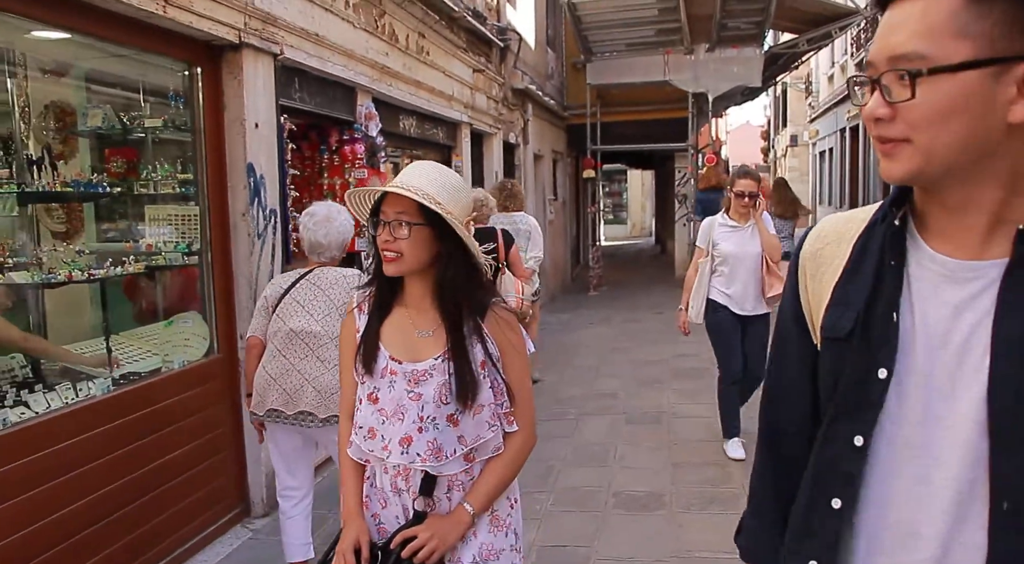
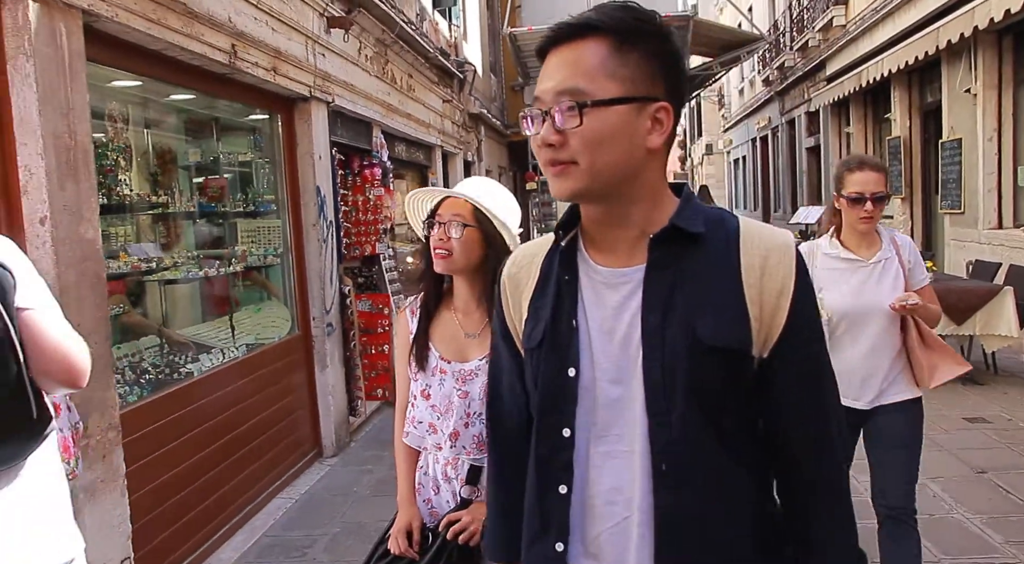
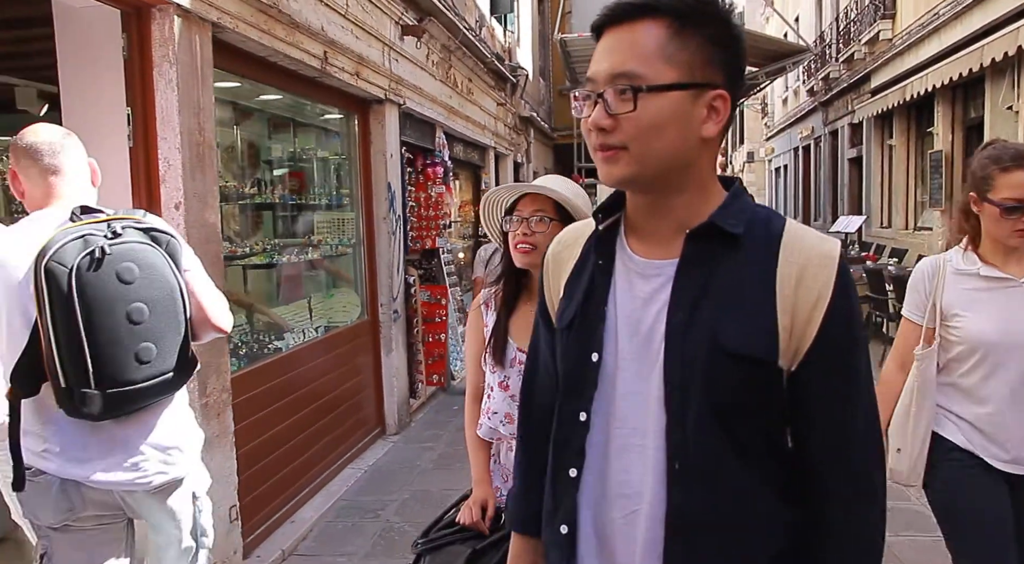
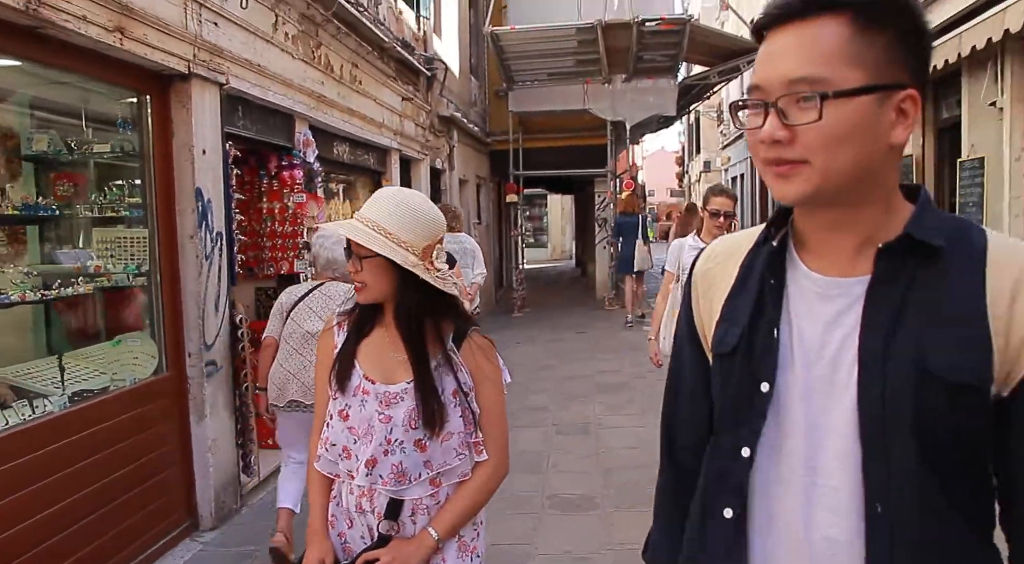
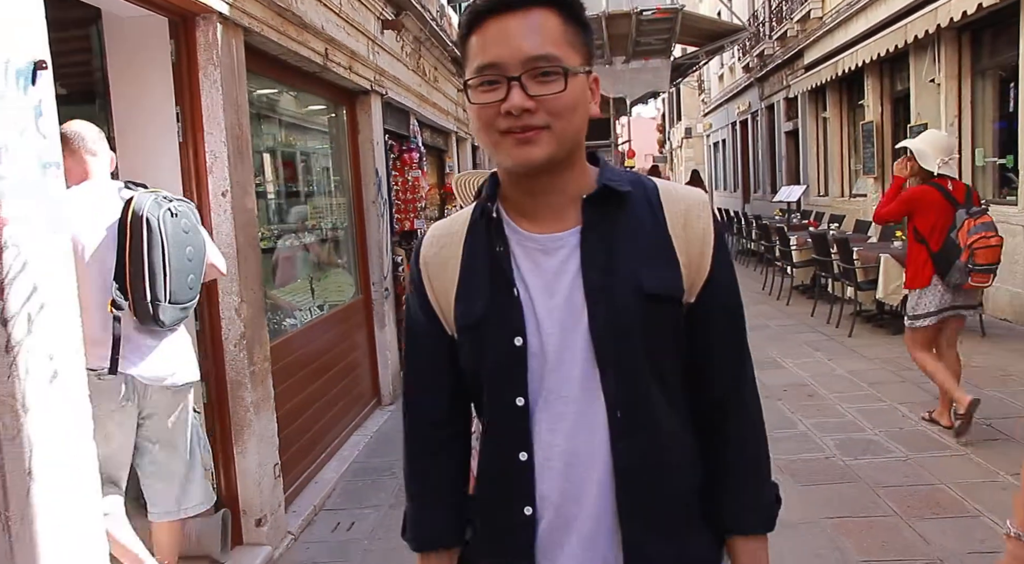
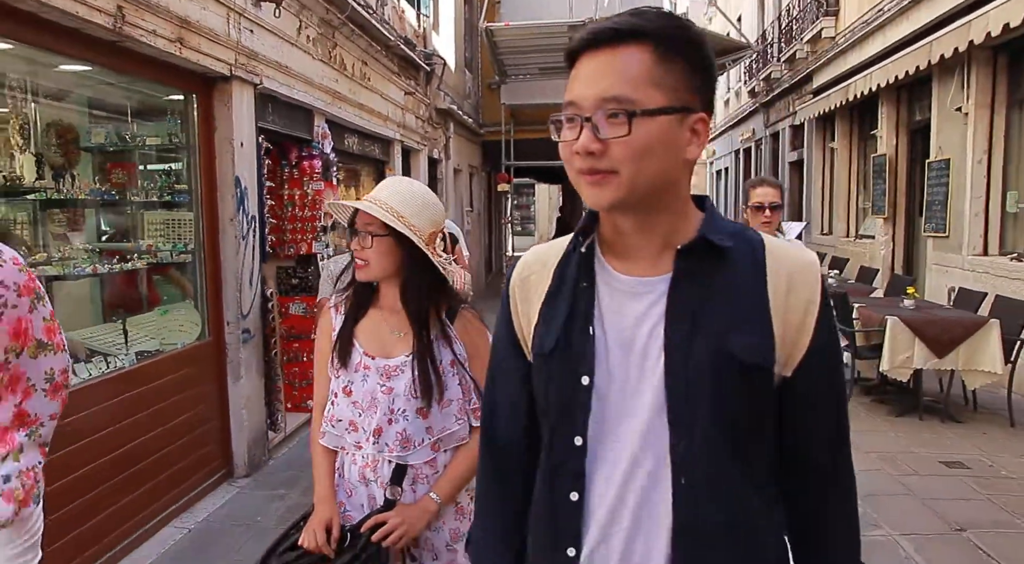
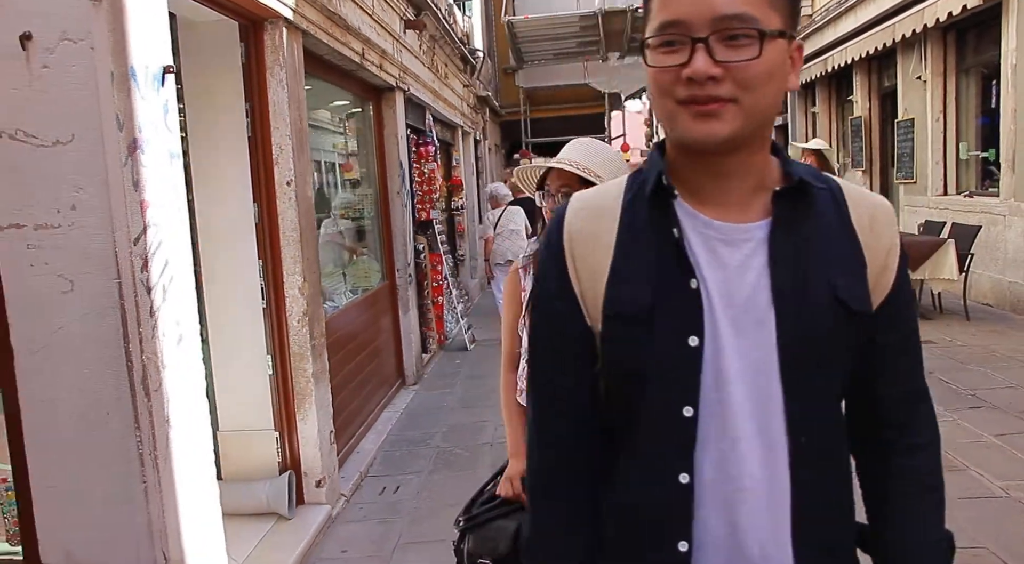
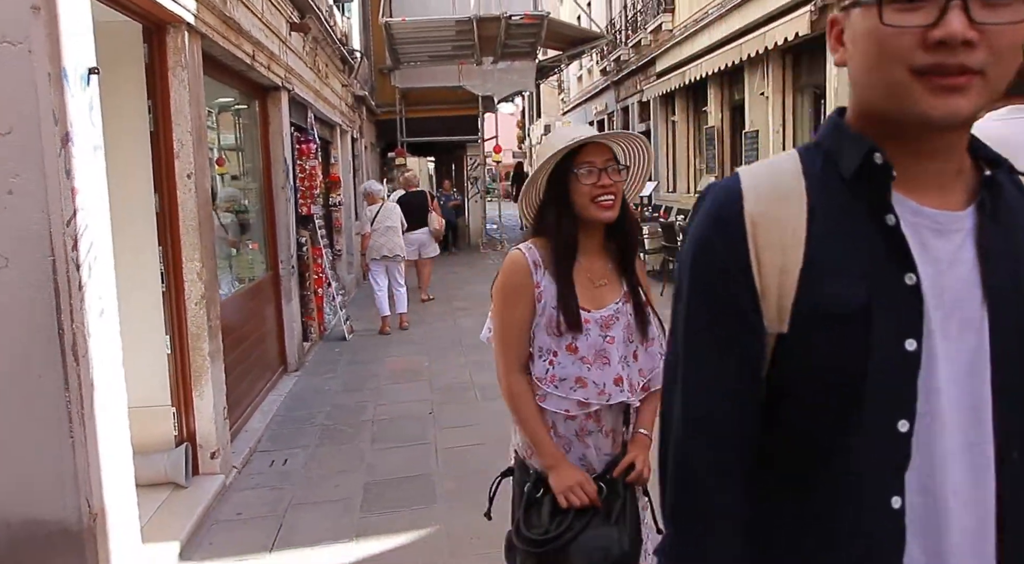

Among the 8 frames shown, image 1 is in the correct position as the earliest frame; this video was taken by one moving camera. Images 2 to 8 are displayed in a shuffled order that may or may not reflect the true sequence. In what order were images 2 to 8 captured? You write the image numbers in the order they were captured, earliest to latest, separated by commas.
4, 6, 2, 3, 5, 7, 8
